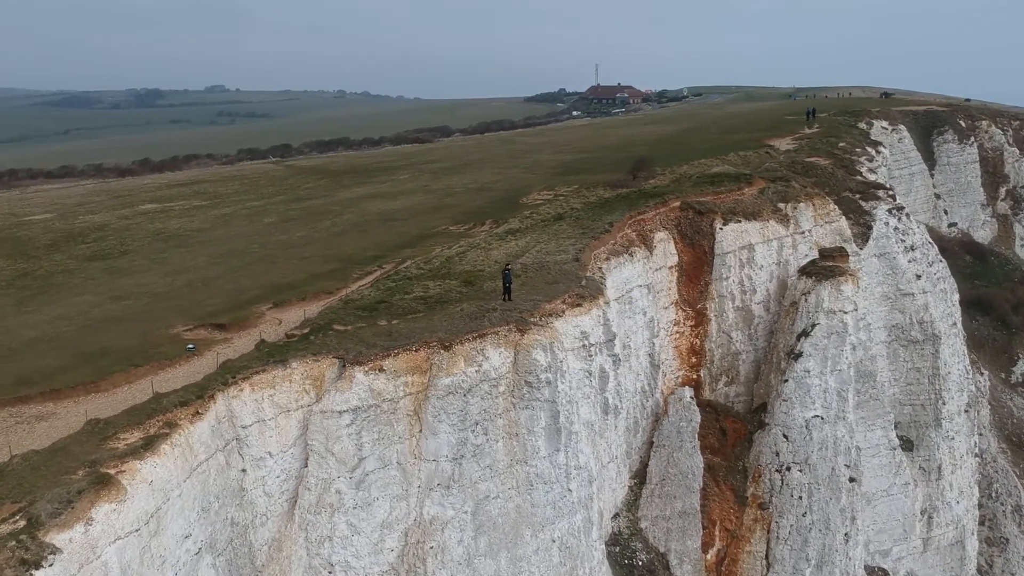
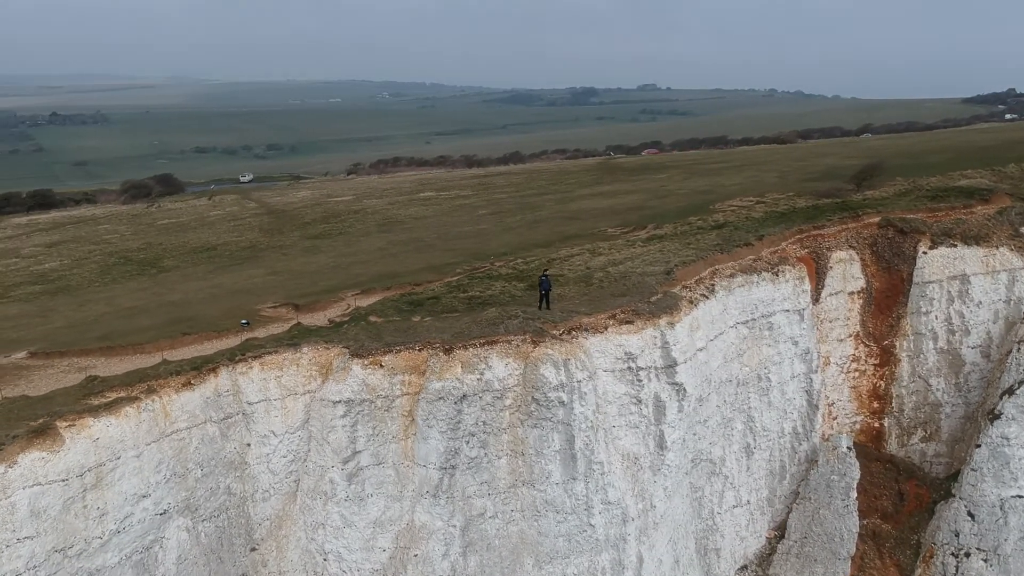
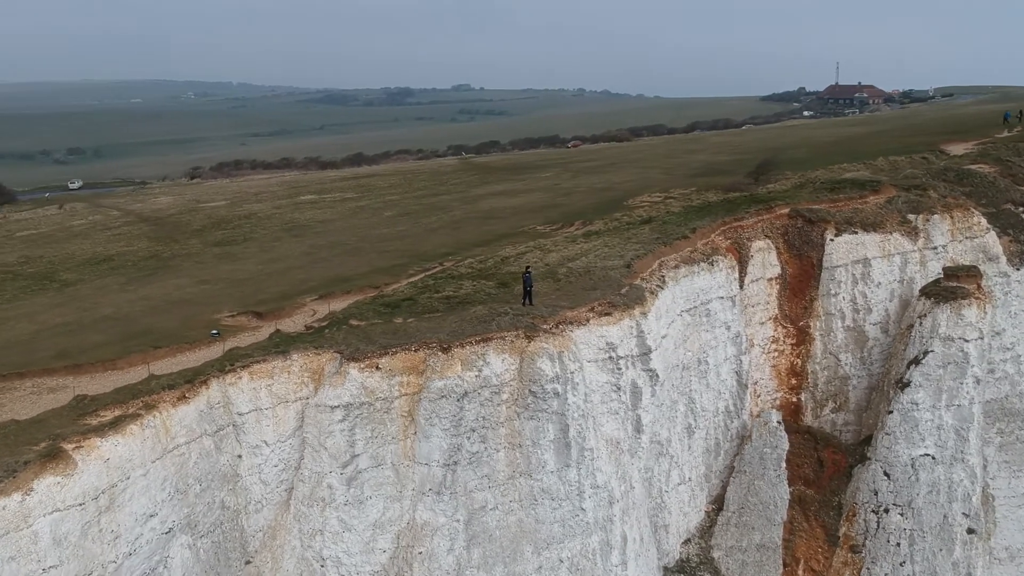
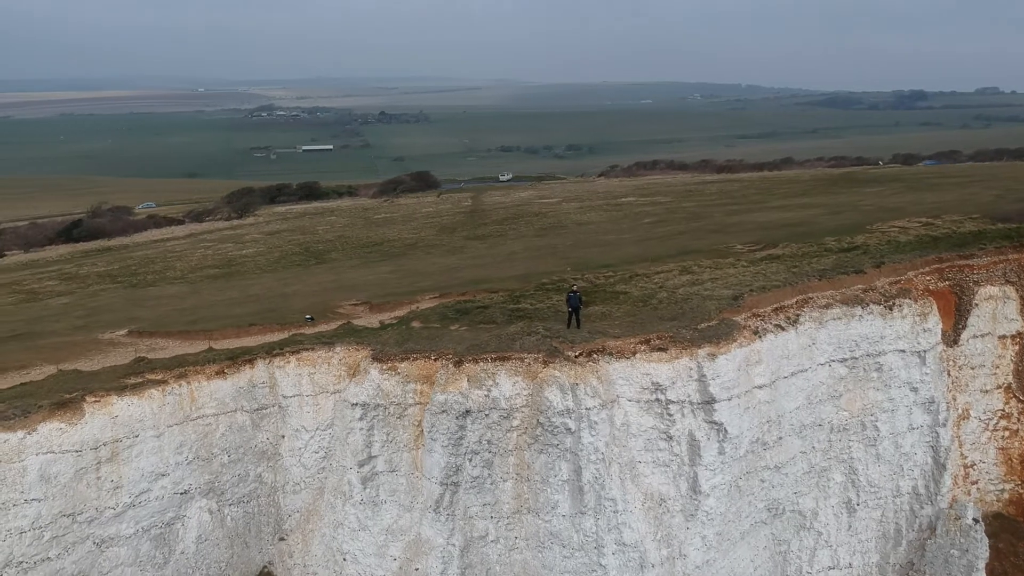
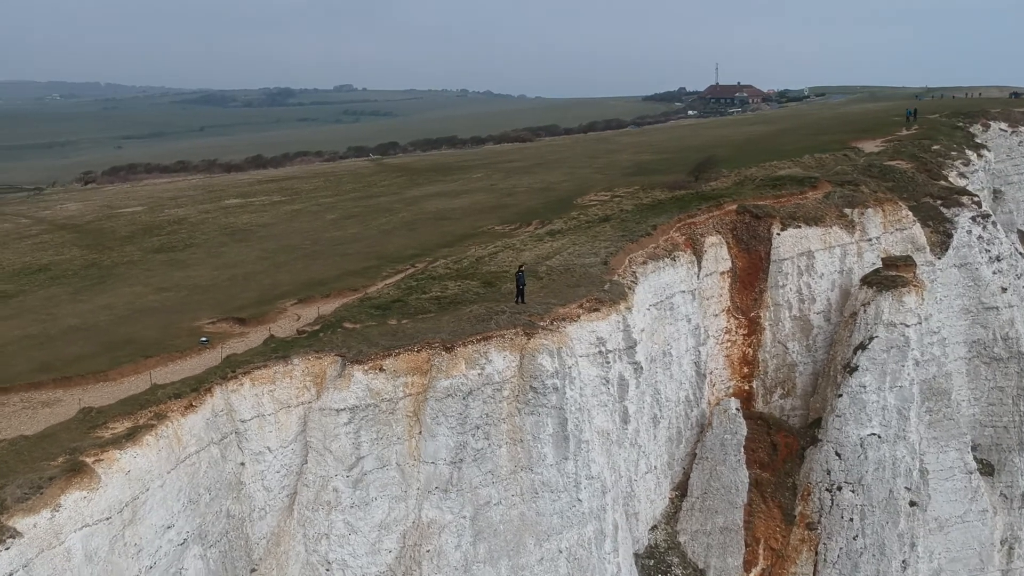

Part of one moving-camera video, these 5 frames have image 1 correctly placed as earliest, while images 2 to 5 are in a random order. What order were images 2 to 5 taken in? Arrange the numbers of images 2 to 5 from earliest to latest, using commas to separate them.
5, 3, 2, 4
